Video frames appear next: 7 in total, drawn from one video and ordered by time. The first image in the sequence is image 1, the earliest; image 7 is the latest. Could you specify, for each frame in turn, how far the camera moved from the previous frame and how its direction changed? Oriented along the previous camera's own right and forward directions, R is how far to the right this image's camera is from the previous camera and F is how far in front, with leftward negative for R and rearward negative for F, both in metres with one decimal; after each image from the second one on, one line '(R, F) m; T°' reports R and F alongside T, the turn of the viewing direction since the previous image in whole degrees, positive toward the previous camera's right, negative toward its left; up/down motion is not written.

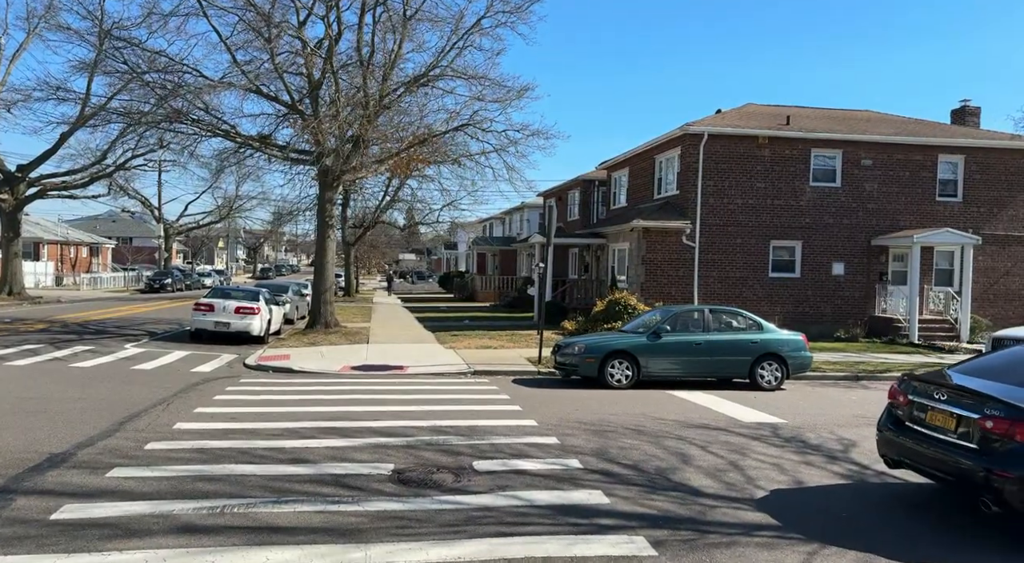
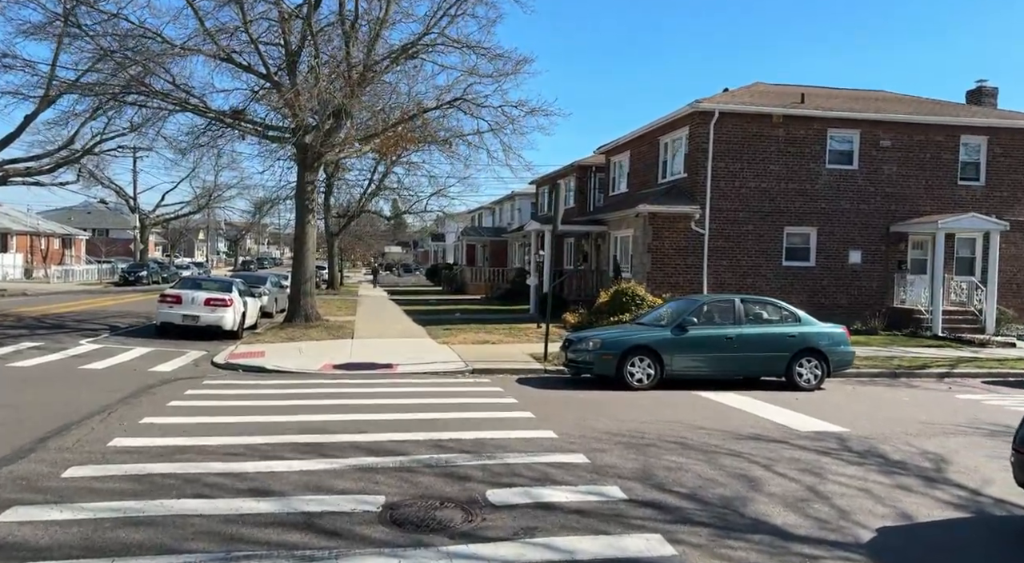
(-0.3, +1.6) m; +1°
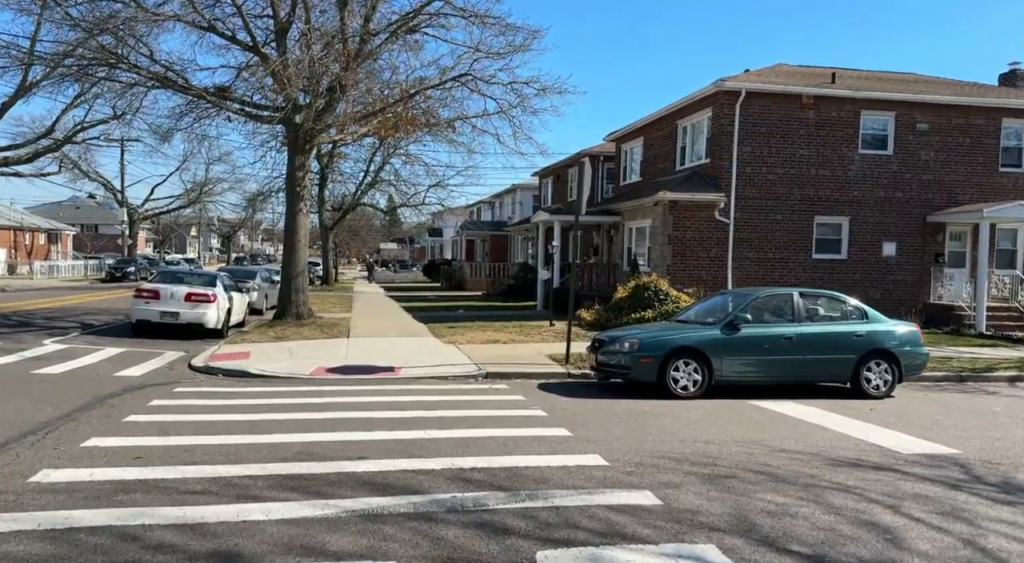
(-0.4, +1.6) m; 0°
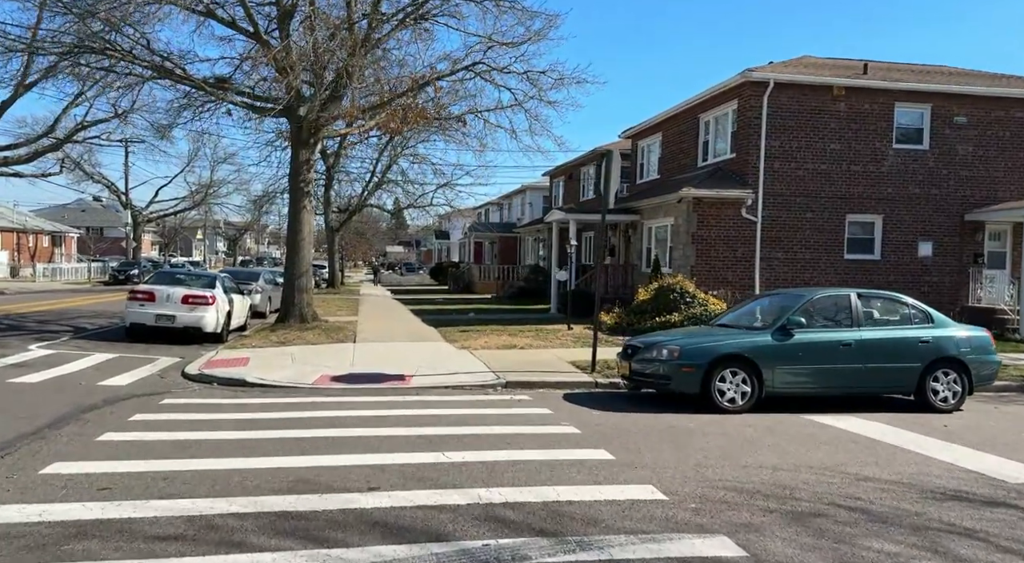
(-0.2, +1.0) m; 0°
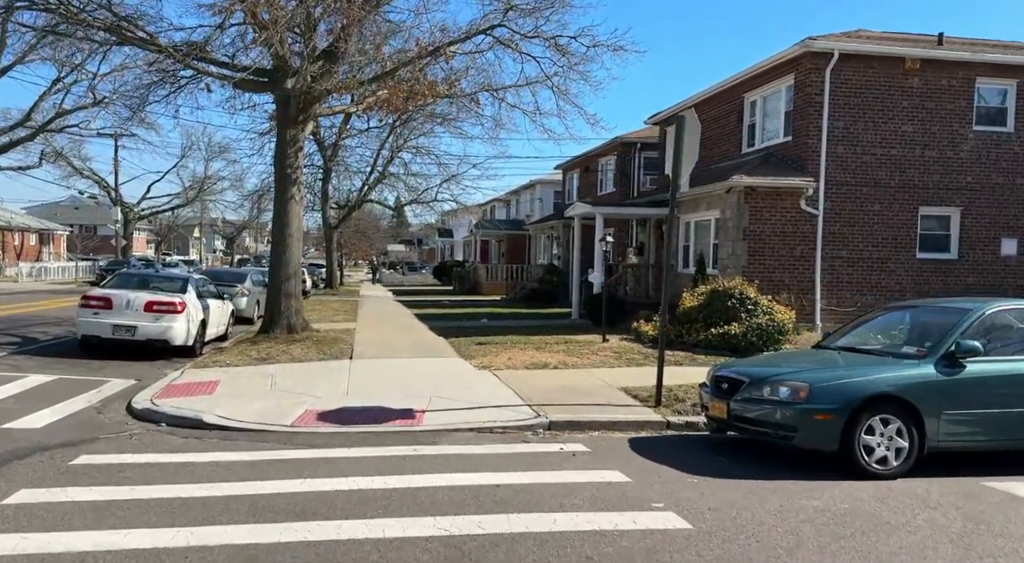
(-0.4, +2.5) m; 0°
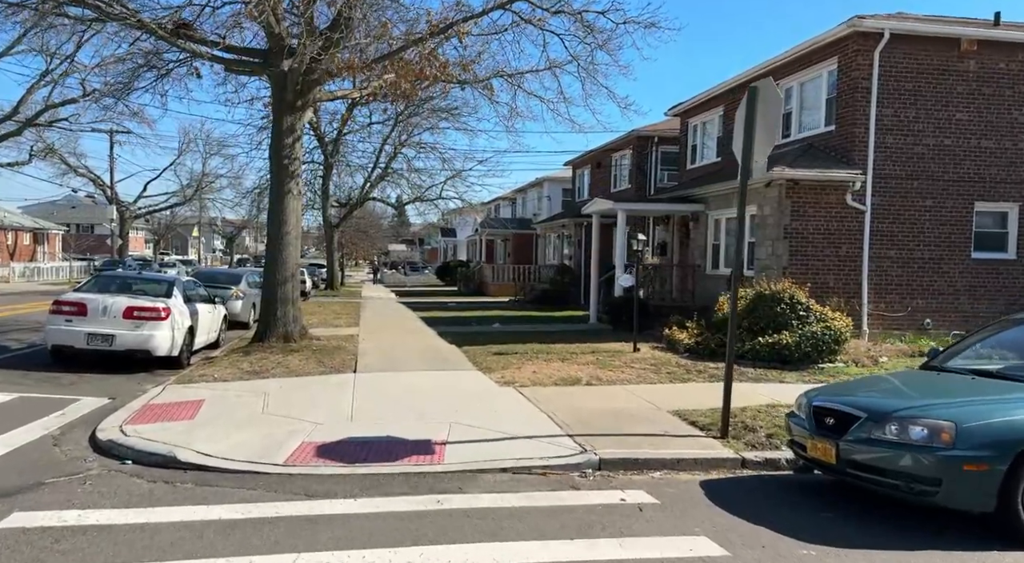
(-0.3, +1.4) m; 0°
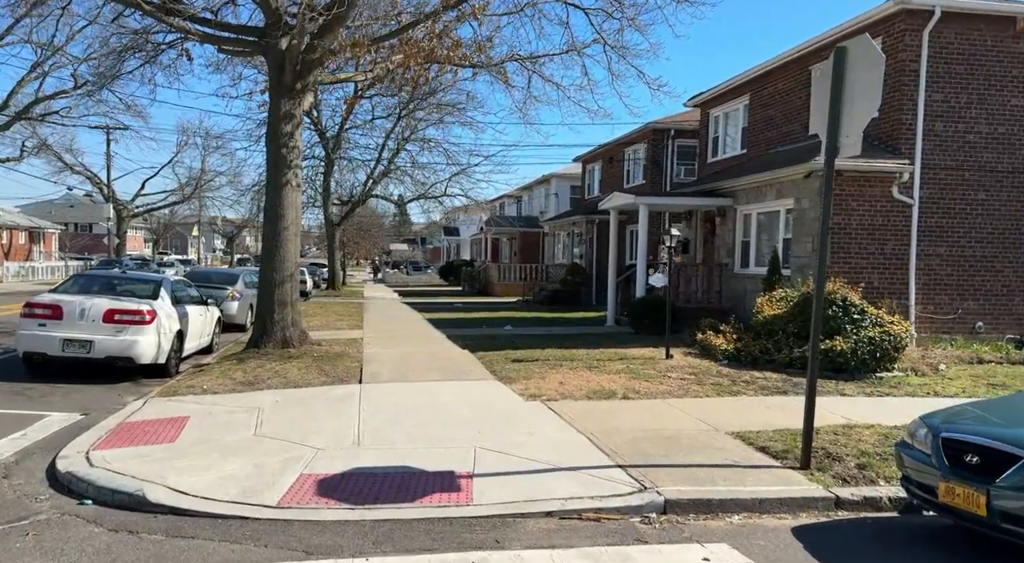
(-0.3, +1.1) m; 0°
